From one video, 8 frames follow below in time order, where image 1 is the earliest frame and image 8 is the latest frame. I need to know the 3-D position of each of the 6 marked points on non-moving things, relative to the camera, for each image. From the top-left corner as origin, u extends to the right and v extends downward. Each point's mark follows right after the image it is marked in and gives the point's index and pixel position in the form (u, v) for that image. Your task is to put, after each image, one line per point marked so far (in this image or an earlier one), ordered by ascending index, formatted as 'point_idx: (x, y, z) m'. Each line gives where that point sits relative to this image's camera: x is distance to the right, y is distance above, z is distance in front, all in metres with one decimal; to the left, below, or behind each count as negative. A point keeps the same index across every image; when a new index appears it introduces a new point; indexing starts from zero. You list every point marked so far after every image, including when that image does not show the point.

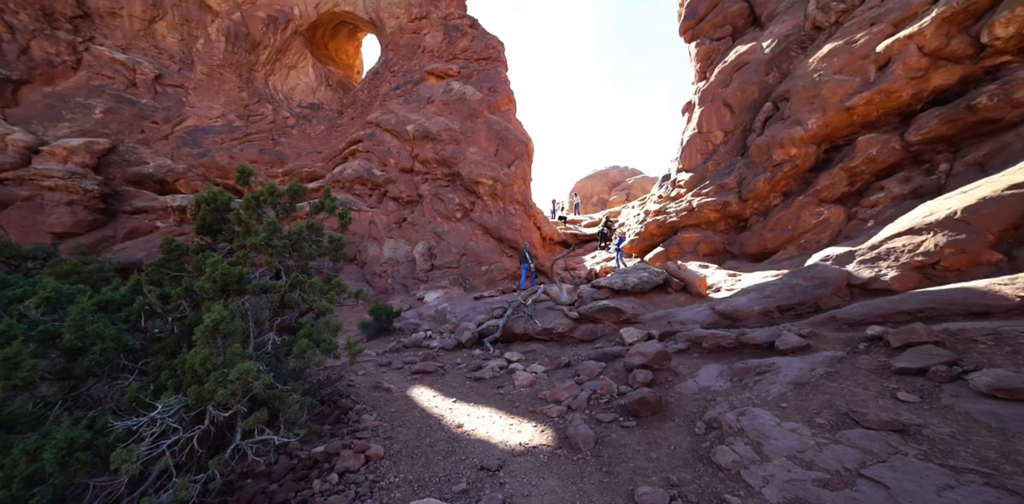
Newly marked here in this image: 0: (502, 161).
0: (-0.4, +3.4, +15.2) m
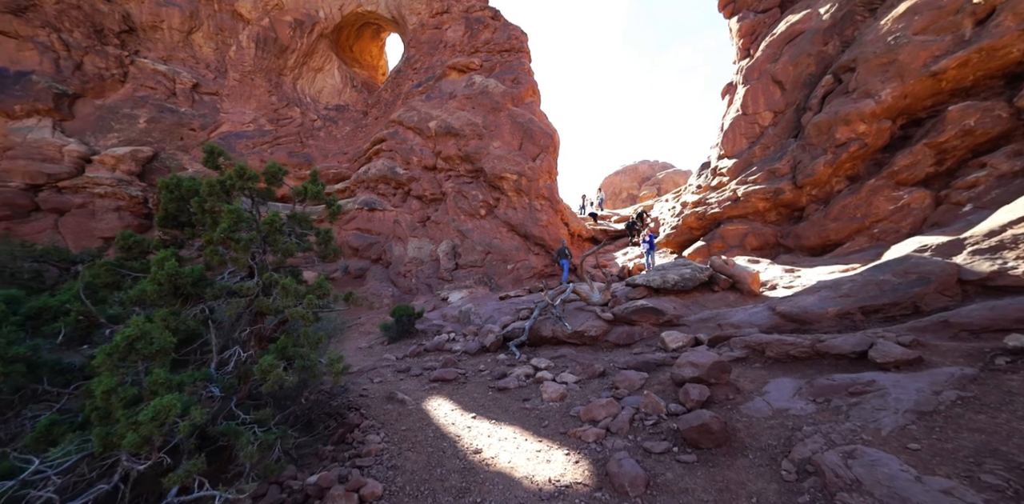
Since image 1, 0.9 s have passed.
0: (+0.5, +3.5, +14.7) m
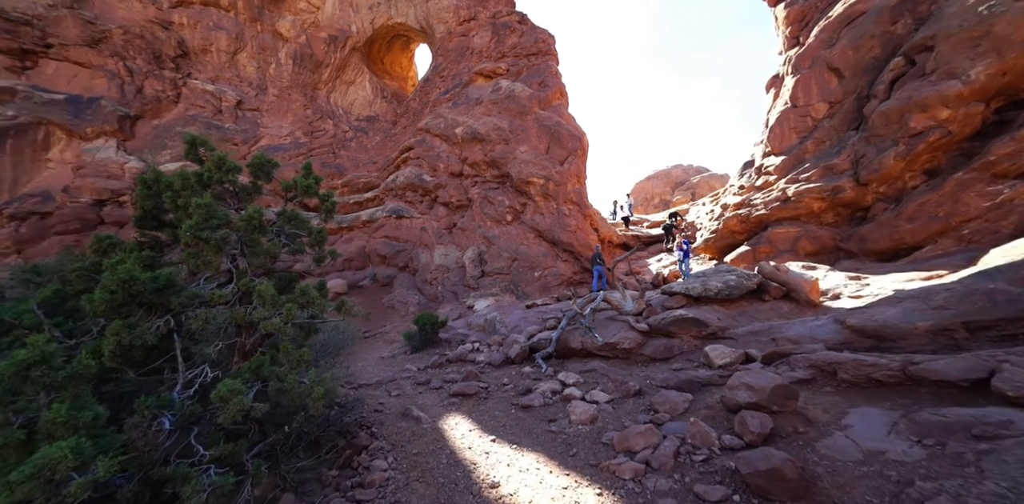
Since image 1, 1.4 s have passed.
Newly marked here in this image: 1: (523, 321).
0: (+1.5, +3.2, +14.3) m
1: (+0.2, -1.5, +8.8) m
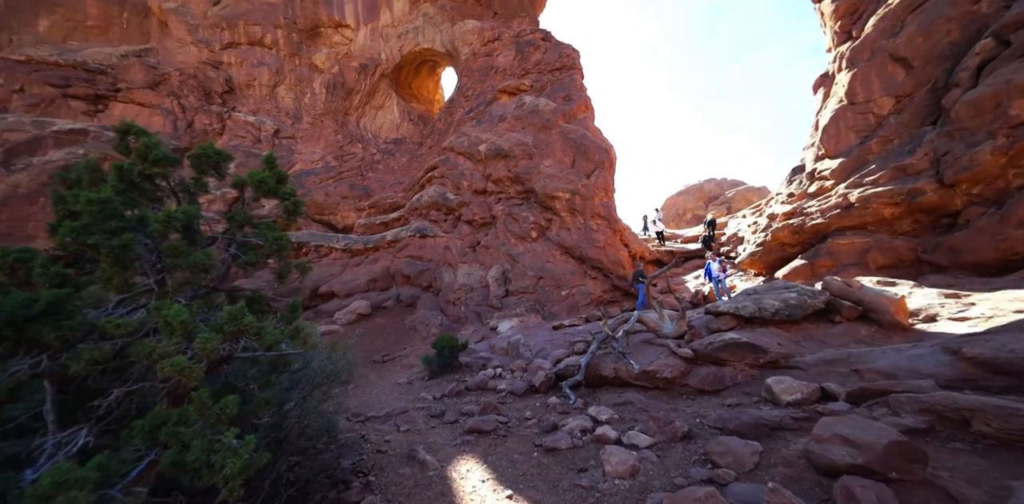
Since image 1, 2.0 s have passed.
0: (+2.3, +2.6, +13.7) m
1: (+0.7, -1.8, +8.1) m
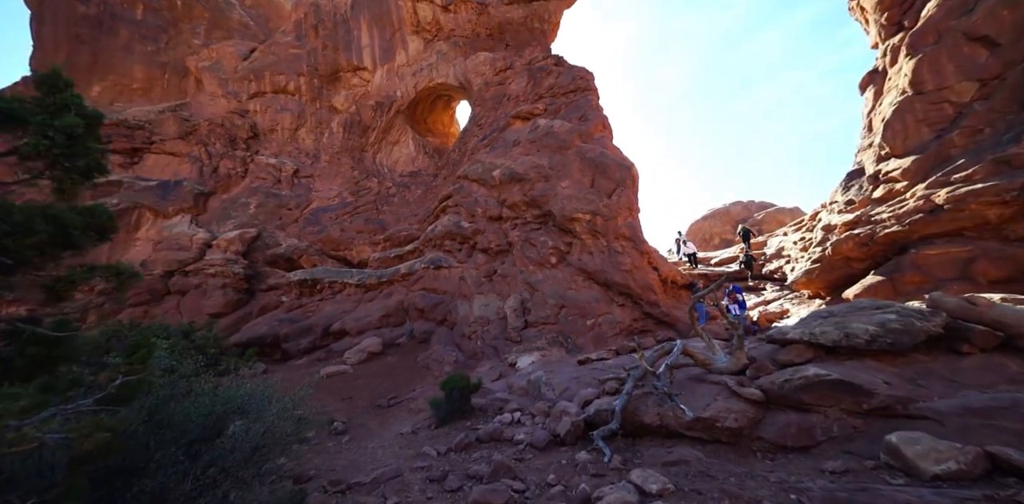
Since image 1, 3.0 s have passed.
0: (+2.8, +1.9, +12.9) m
1: (+1.1, -2.2, +7.0) m
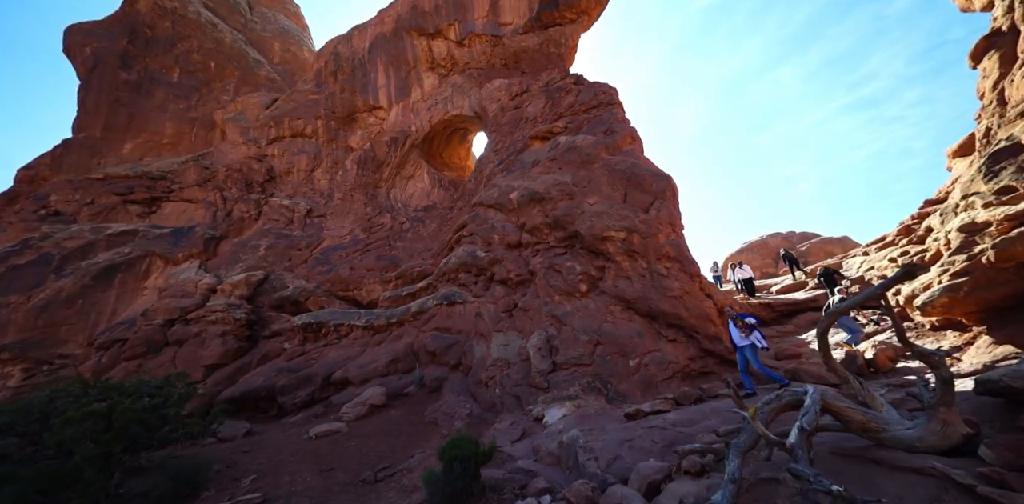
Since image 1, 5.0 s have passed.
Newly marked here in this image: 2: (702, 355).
0: (+3.3, +1.2, +11.1) m
1: (+1.4, -2.3, +4.9) m
2: (+4.2, -2.2, +9.1) m
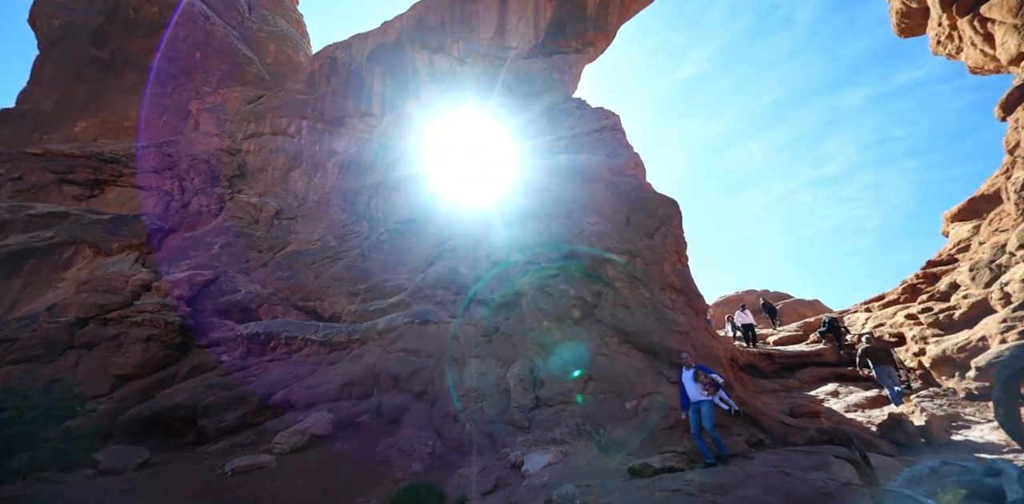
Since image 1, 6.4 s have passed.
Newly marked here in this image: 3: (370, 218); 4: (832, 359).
0: (+3.1, +0.5, +10.1) m
1: (+1.2, -2.3, +3.6) m
2: (+3.7, -2.8, +7.9) m
3: (-6.1, +1.5, +17.8) m
4: (+8.8, -2.9, +11.4) m
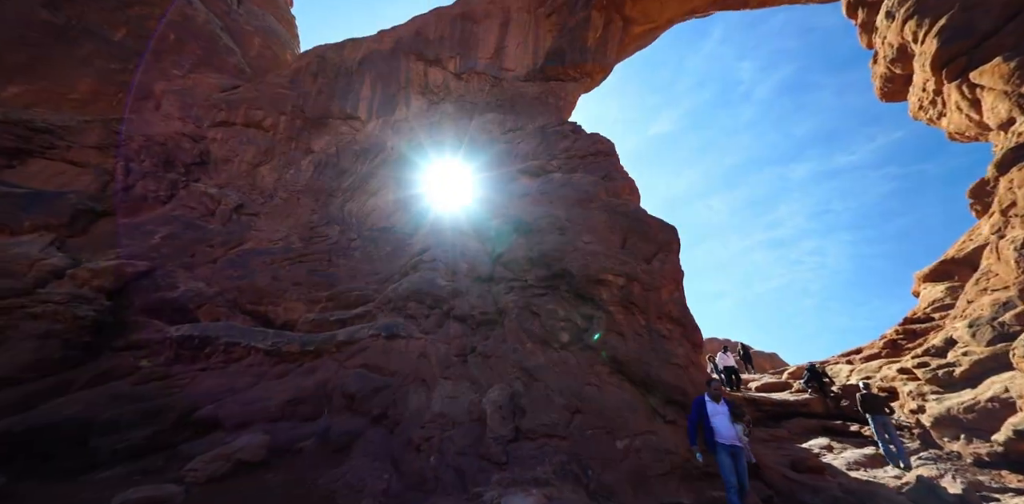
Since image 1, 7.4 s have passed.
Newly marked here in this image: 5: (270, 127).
0: (+2.8, -0.1, +9.5) m
1: (+1.2, -2.2, +2.6) m
2: (+3.3, -3.3, +7.1) m
3: (-6.9, +1.2, +16.6) m
4: (+8.1, -4.2, +10.9) m
5: (-11.2, +6.0, +19.2) m
